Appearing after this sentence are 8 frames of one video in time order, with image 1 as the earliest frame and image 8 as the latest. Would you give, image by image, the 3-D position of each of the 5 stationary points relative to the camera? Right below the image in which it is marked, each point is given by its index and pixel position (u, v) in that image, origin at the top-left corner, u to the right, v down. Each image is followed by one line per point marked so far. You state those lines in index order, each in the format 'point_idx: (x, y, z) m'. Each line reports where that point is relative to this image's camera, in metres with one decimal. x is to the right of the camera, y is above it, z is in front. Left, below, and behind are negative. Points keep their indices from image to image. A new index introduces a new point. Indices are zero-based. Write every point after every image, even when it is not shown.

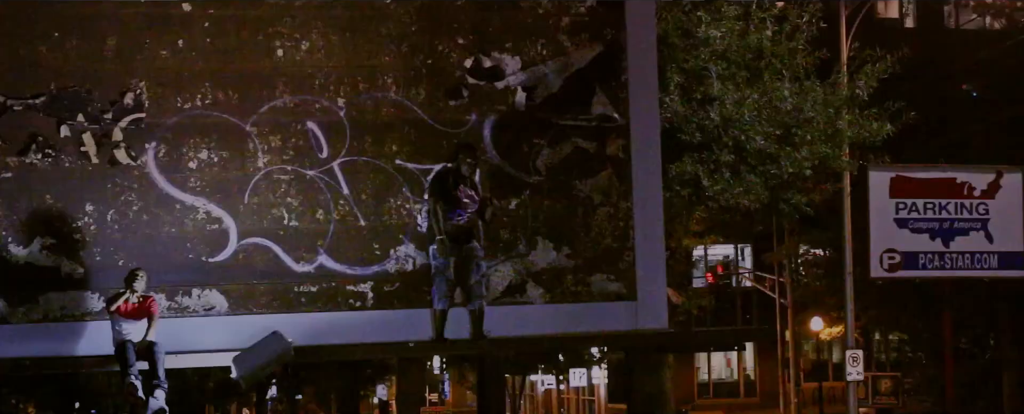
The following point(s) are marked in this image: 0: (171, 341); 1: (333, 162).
0: (-2.2, -0.8, +8.0) m
1: (-1.2, +0.3, +8.2) m
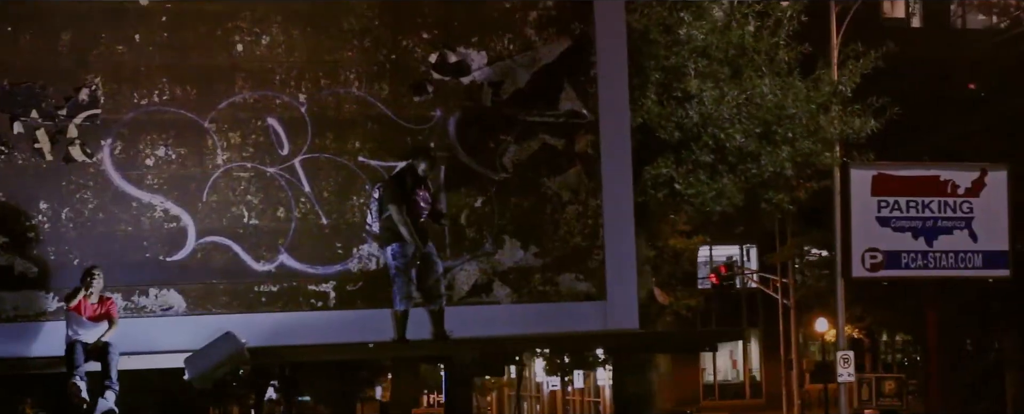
0: (-2.4, -0.8, +7.8) m
1: (-1.4, +0.3, +8.0) m
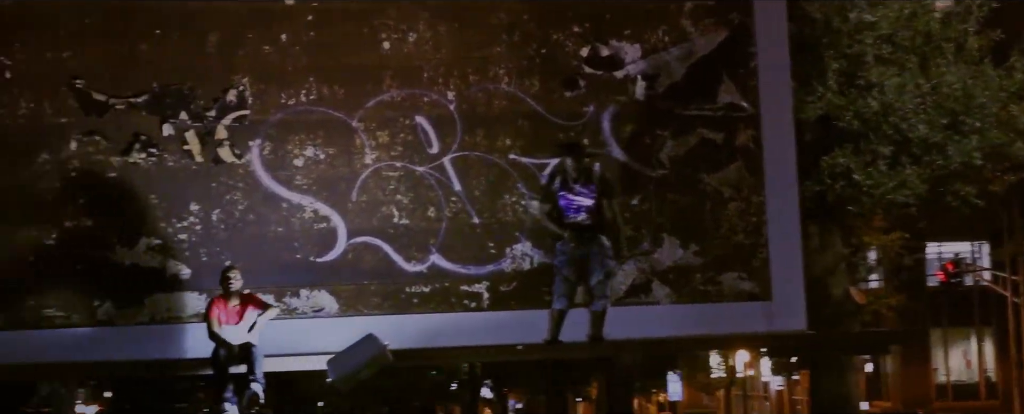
0: (-1.5, -0.8, +7.7) m
1: (-0.4, +0.3, +7.9) m
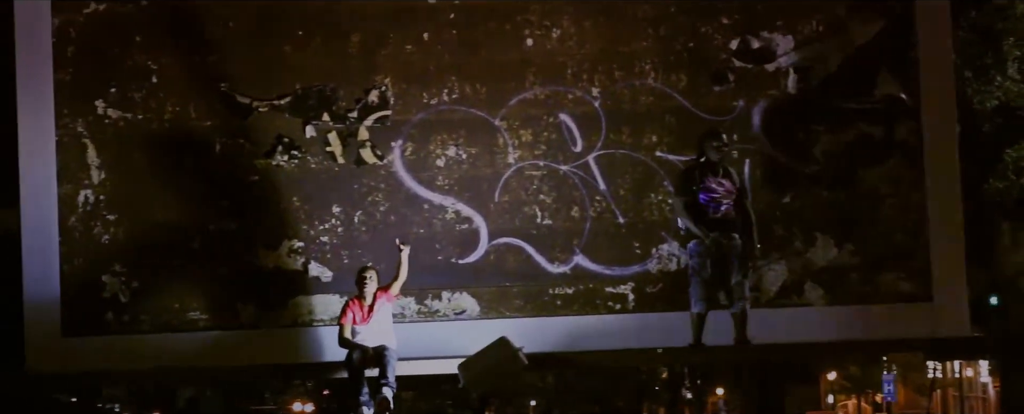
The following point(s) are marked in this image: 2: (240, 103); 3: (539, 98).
0: (-0.6, -0.8, +7.6) m
1: (+0.5, +0.3, +7.7) m
2: (-1.6, +0.6, +7.6) m
3: (+0.2, +0.7, +7.7) m
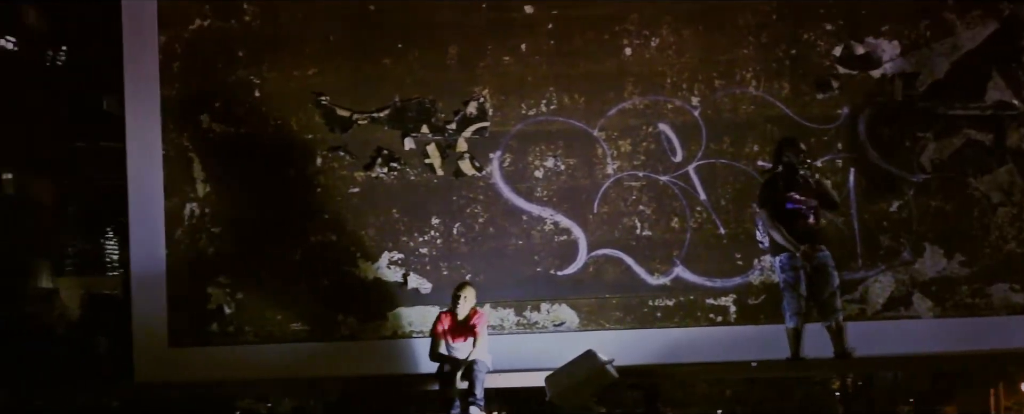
0: (0.0, -0.9, +7.6) m
1: (+1.1, +0.2, +7.6) m
2: (-1.0, +0.6, +7.6) m
3: (+0.8, +0.6, +7.6) m
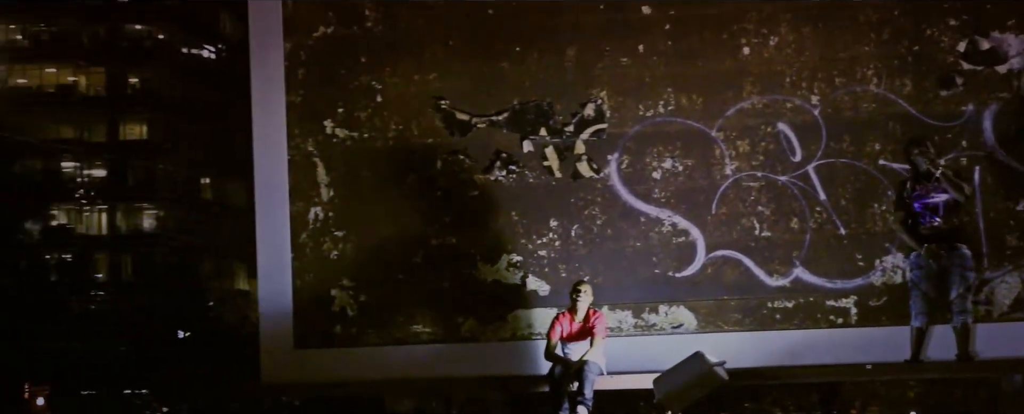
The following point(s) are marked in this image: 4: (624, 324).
0: (+0.7, -0.9, +7.6) m
1: (+1.8, +0.2, +7.5) m
2: (-0.3, +0.5, +7.7) m
3: (+1.5, +0.6, +7.6) m
4: (+0.7, -0.7, +7.6) m
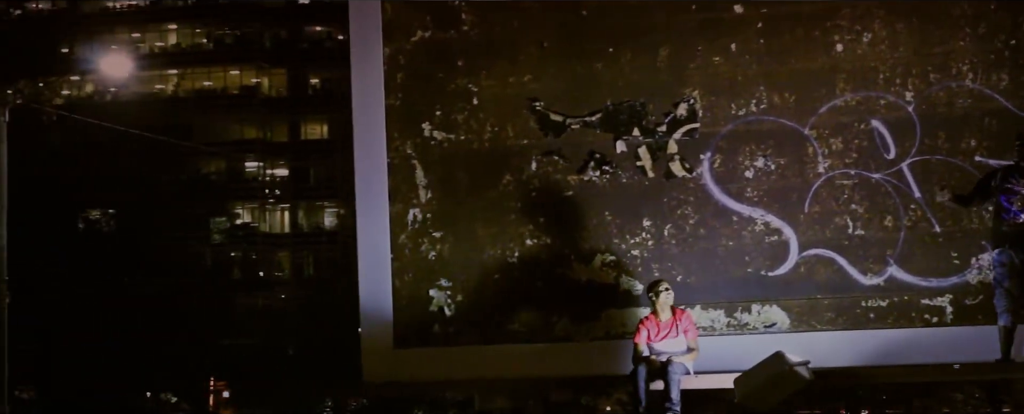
0: (+1.3, -0.9, +7.6) m
1: (+2.3, +0.3, +7.5) m
2: (+0.3, +0.5, +7.8) m
3: (+2.0, +0.6, +7.6) m
4: (+1.3, -0.7, +7.7) m
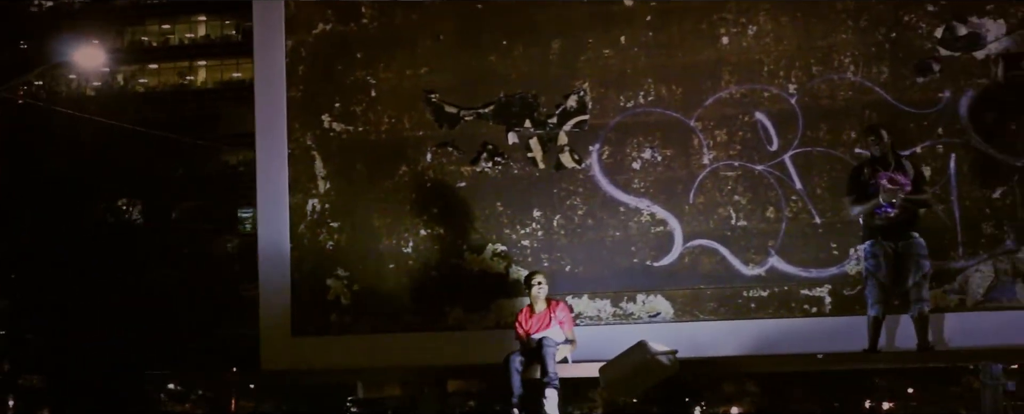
0: (+0.7, -0.9, +7.8) m
1: (+1.6, +0.3, +7.5) m
2: (-0.4, +0.6, +7.9) m
3: (+1.3, +0.7, +7.6) m
4: (+0.6, -0.7, +7.8) m
